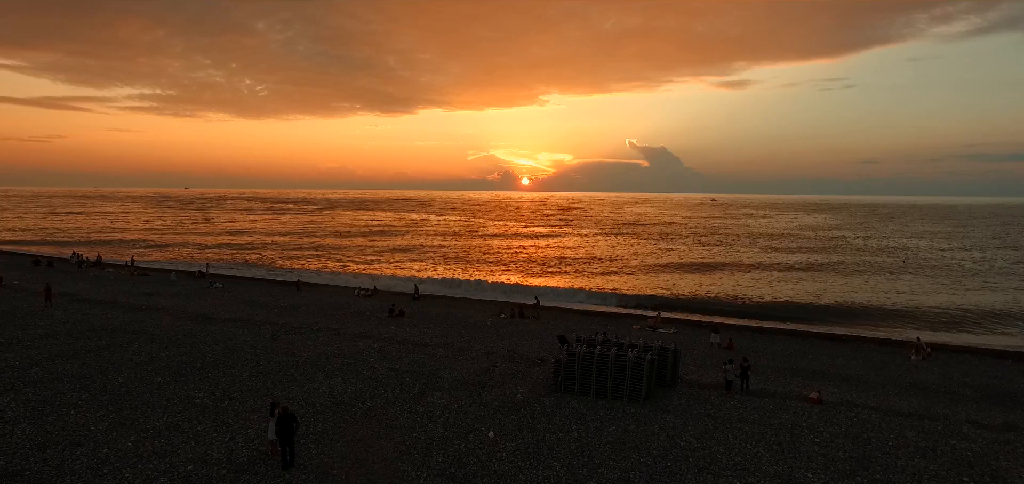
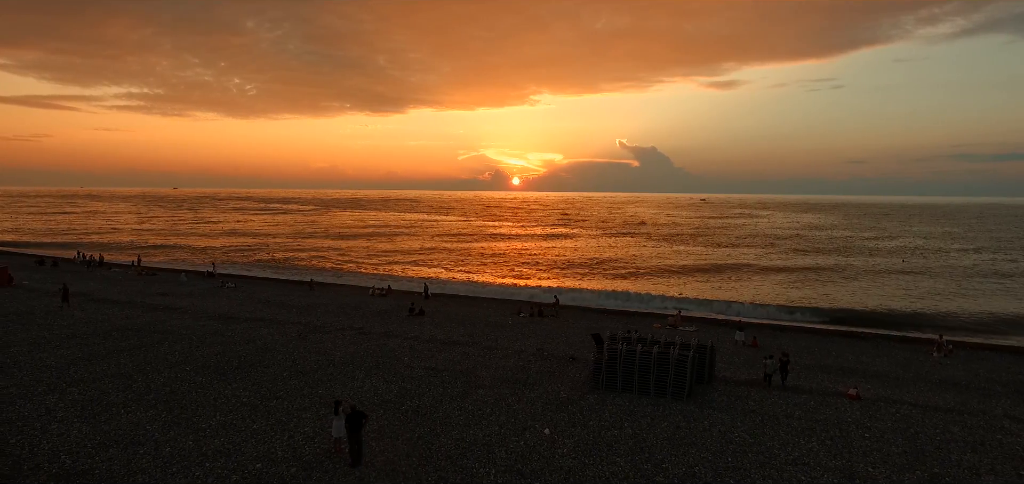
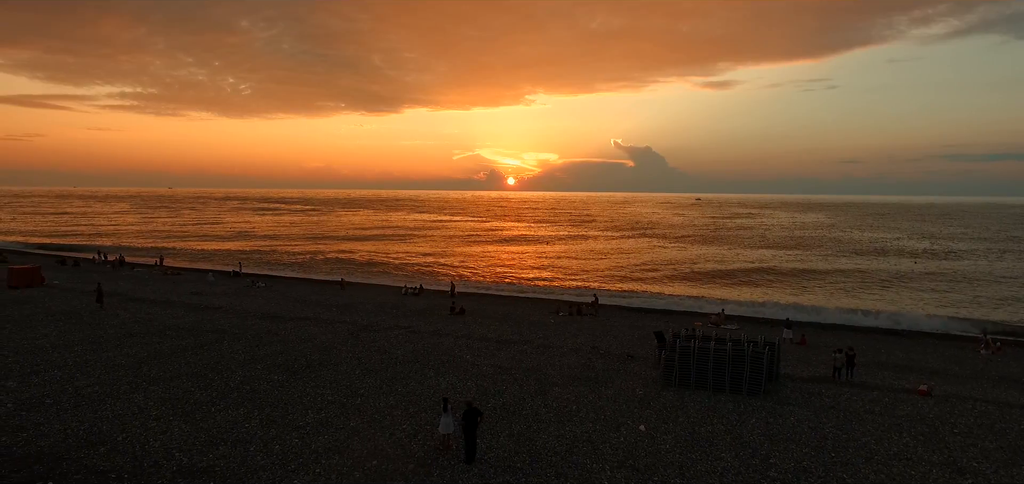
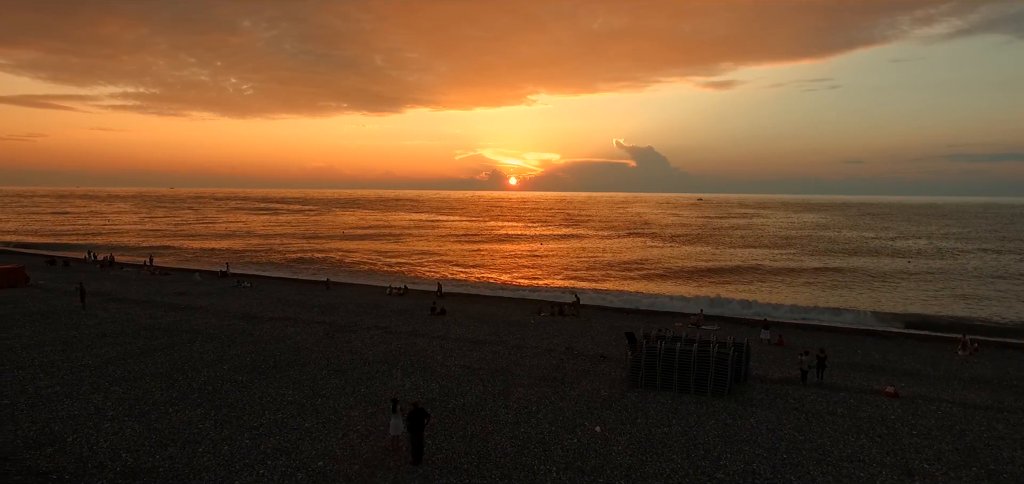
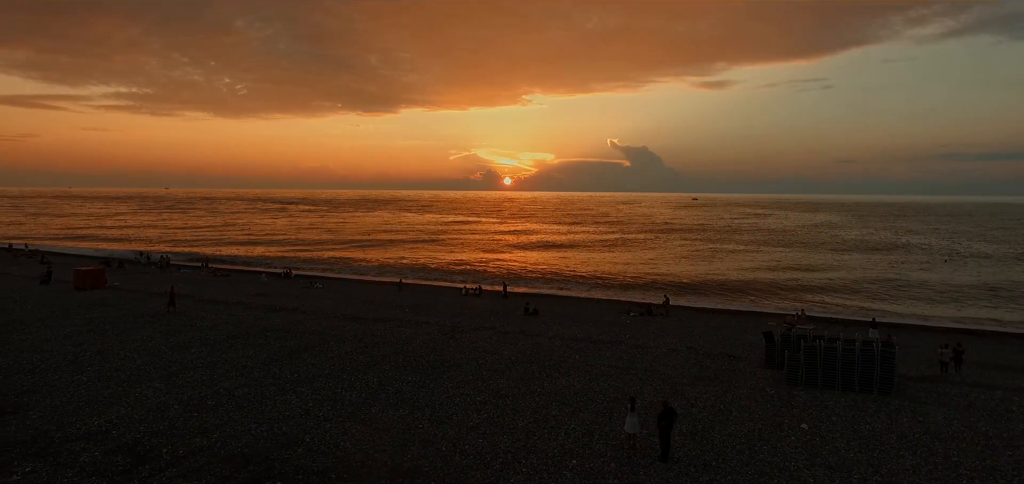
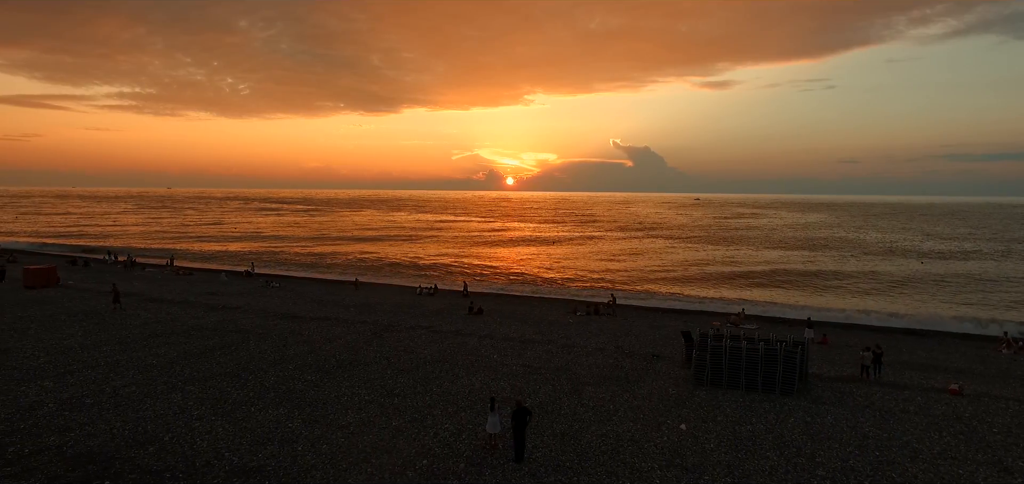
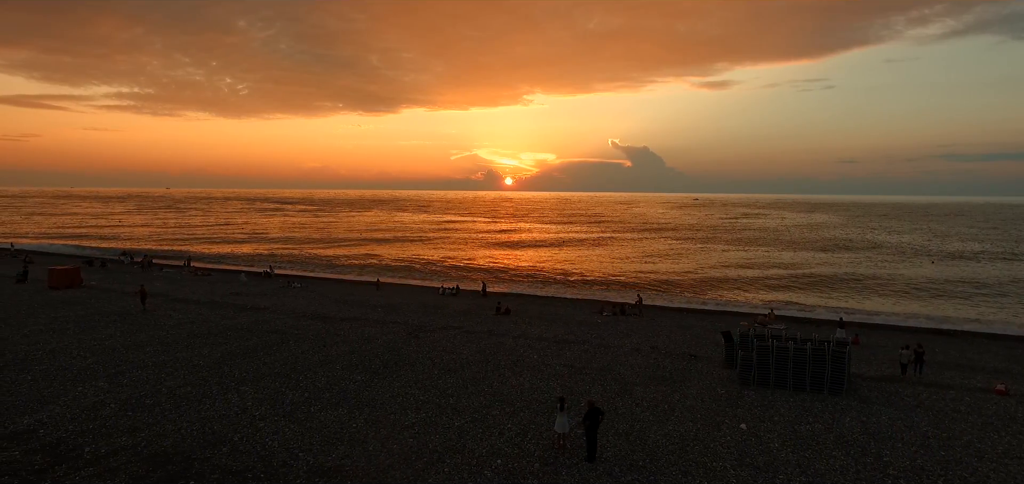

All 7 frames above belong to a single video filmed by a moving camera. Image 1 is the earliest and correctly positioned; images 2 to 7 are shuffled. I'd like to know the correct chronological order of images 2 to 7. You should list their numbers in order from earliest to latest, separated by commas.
2, 4, 3, 6, 7, 5
